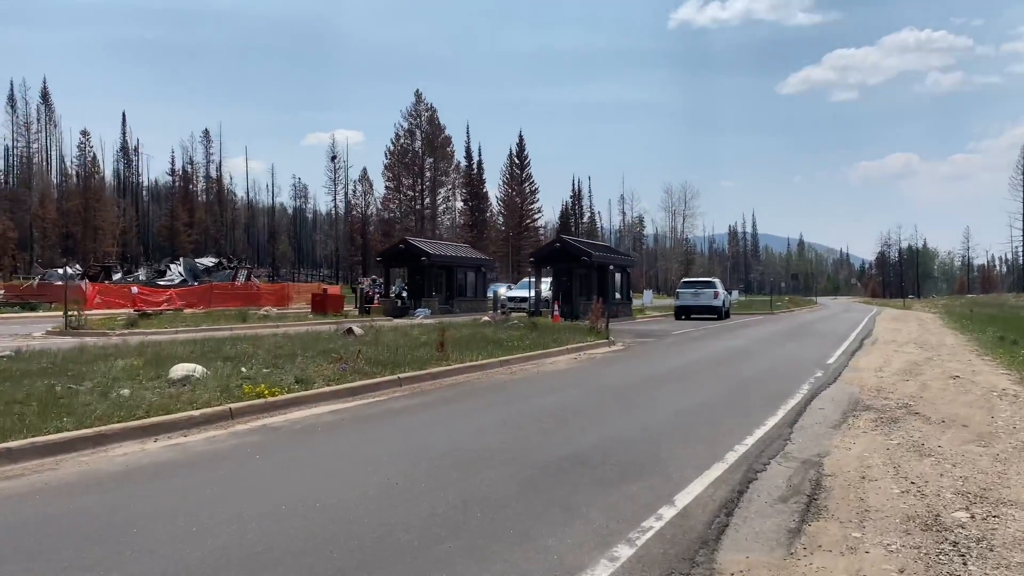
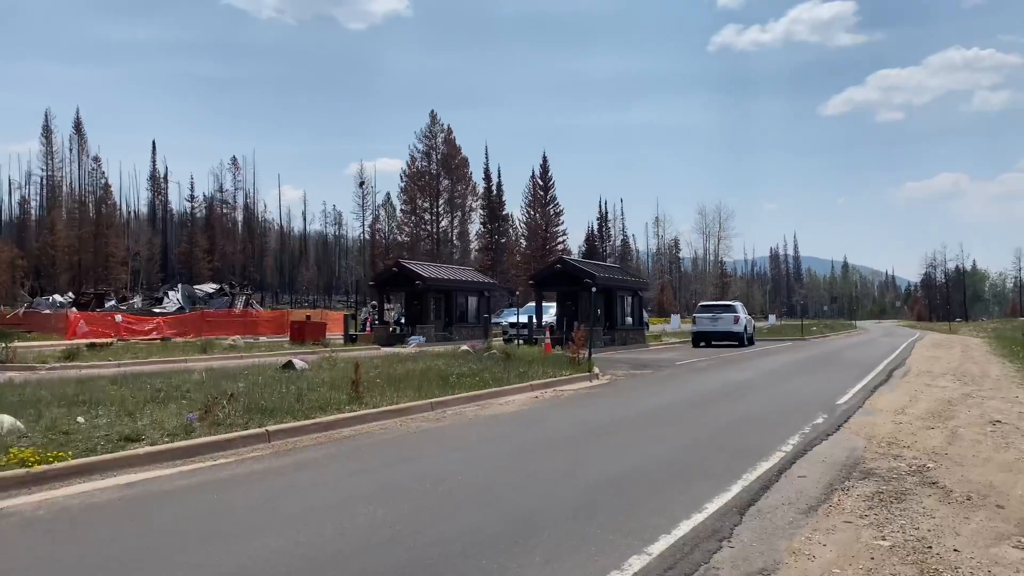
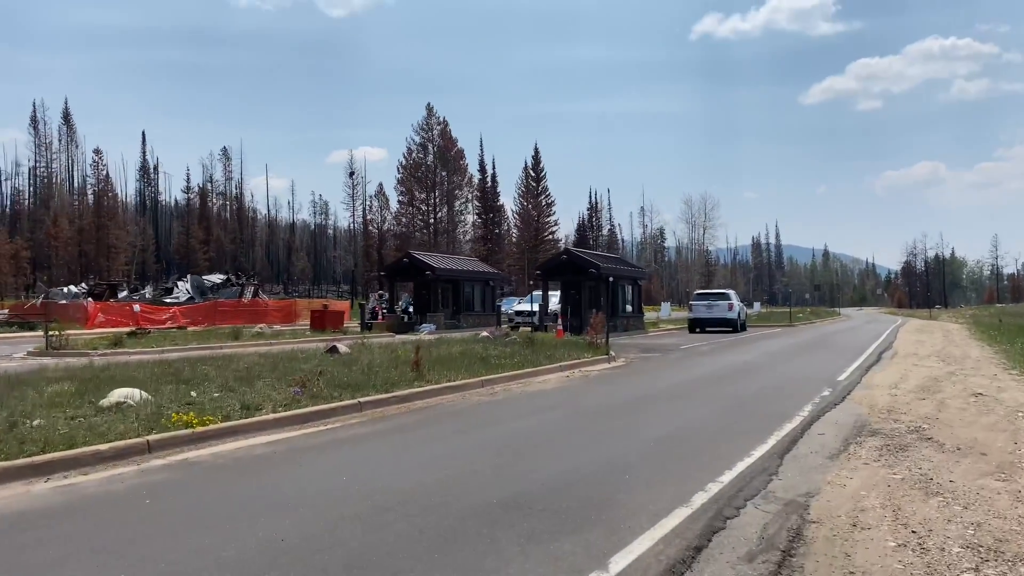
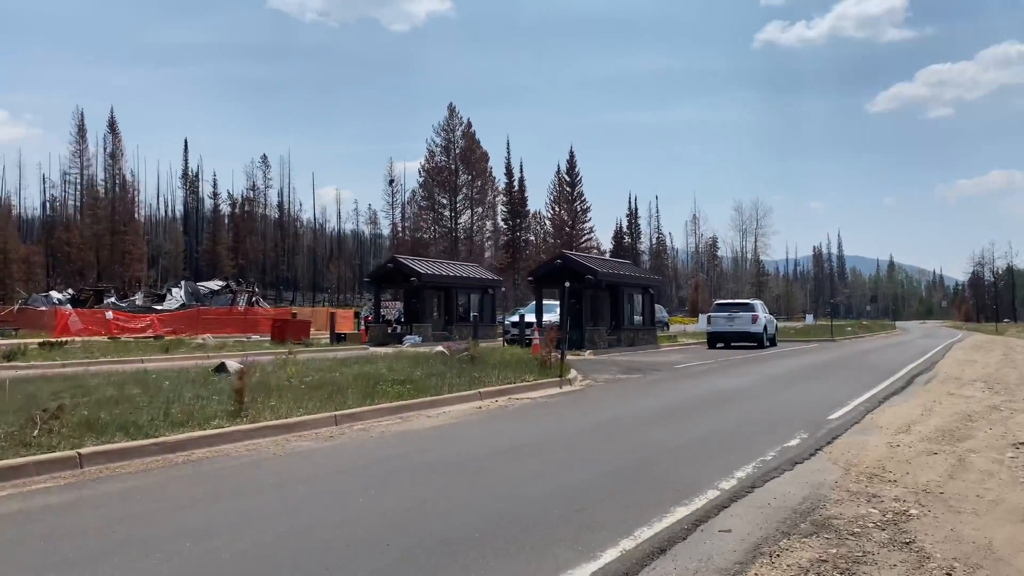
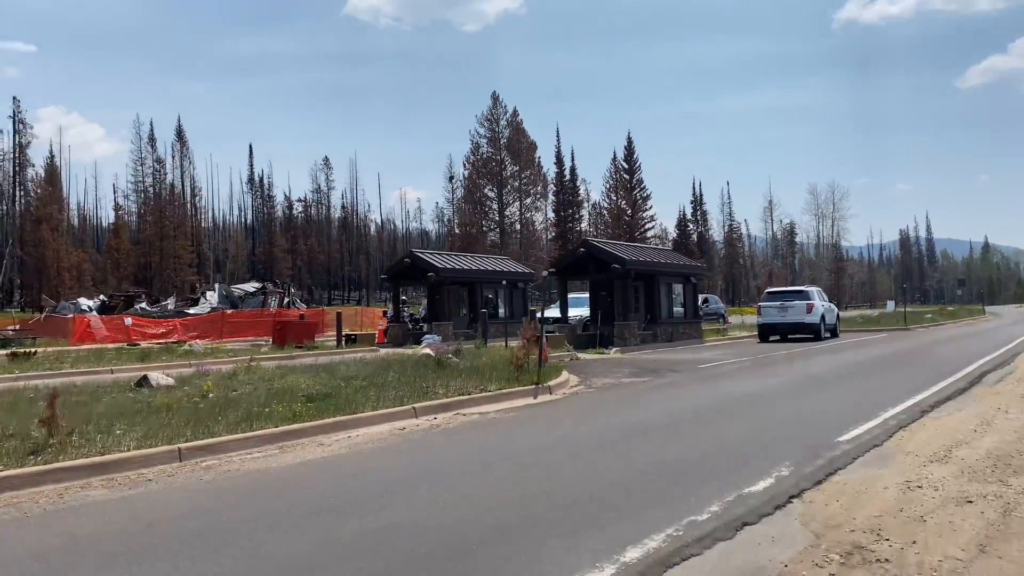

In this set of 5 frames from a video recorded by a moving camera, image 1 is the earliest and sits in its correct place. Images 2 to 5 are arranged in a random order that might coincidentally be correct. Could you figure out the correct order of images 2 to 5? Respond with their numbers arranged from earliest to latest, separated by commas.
3, 2, 4, 5
